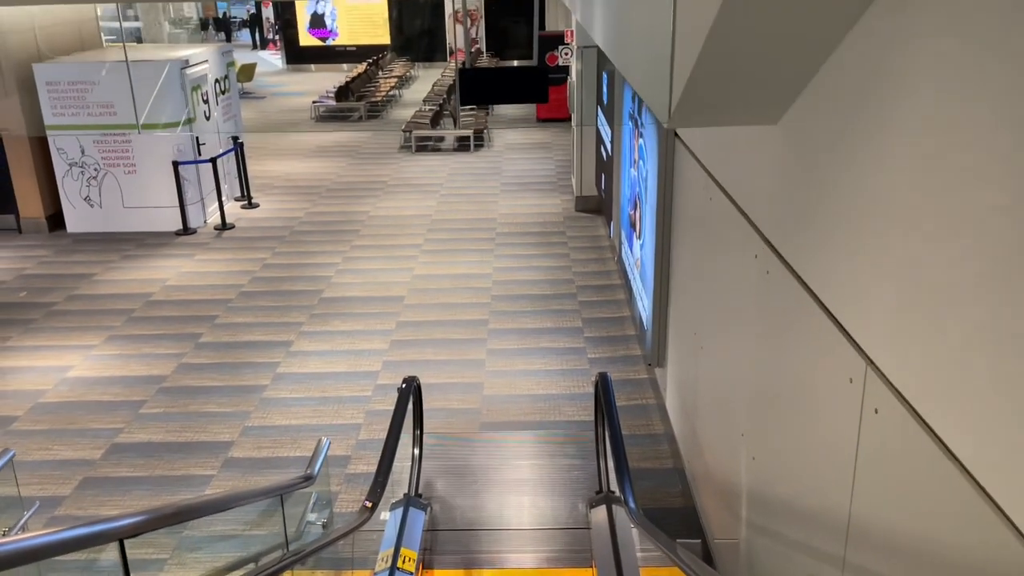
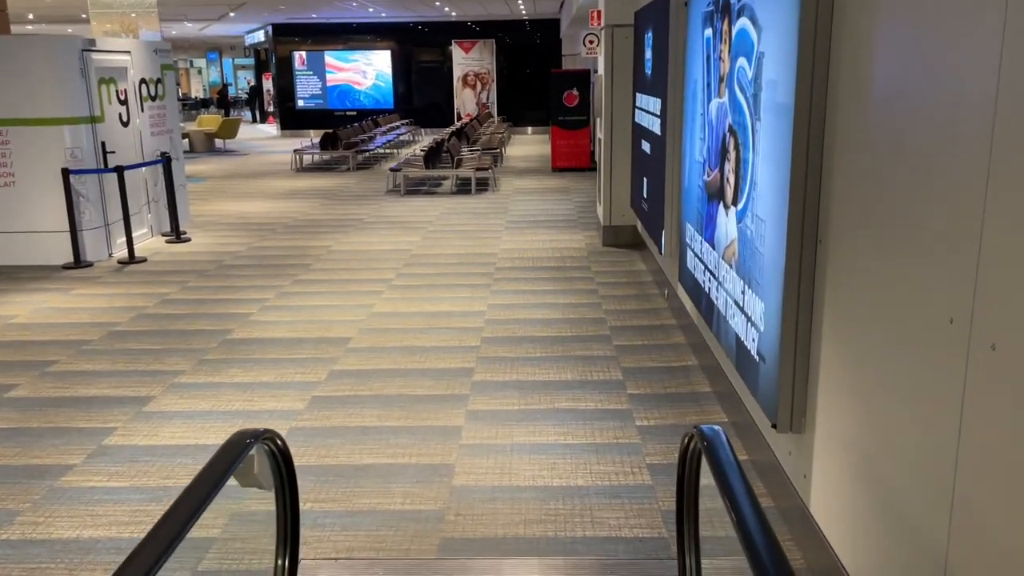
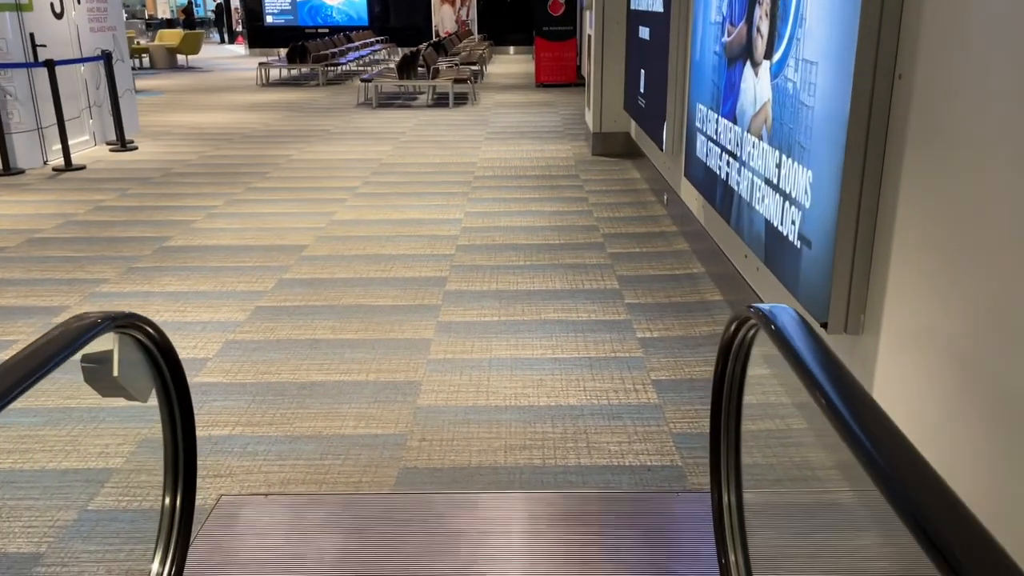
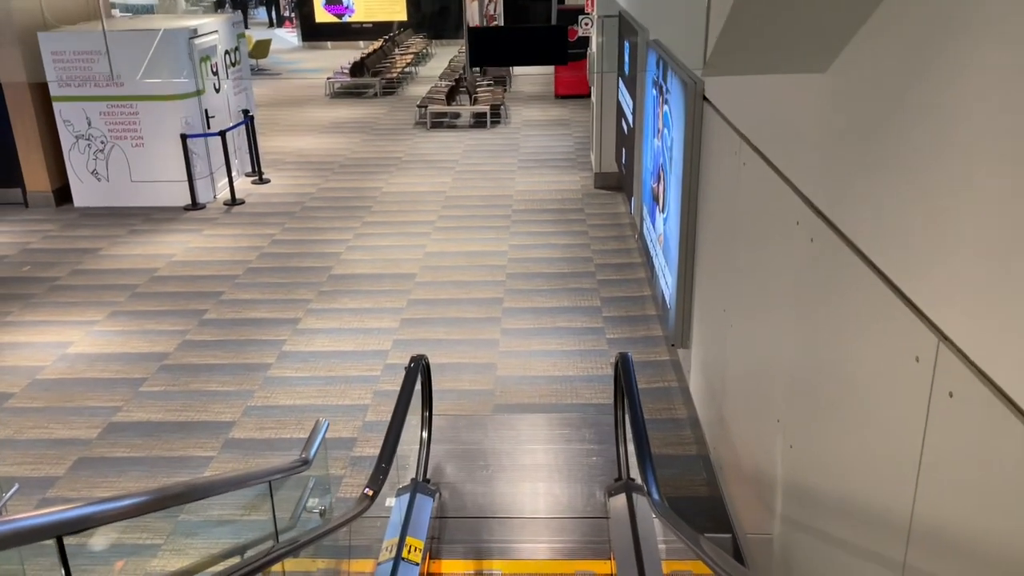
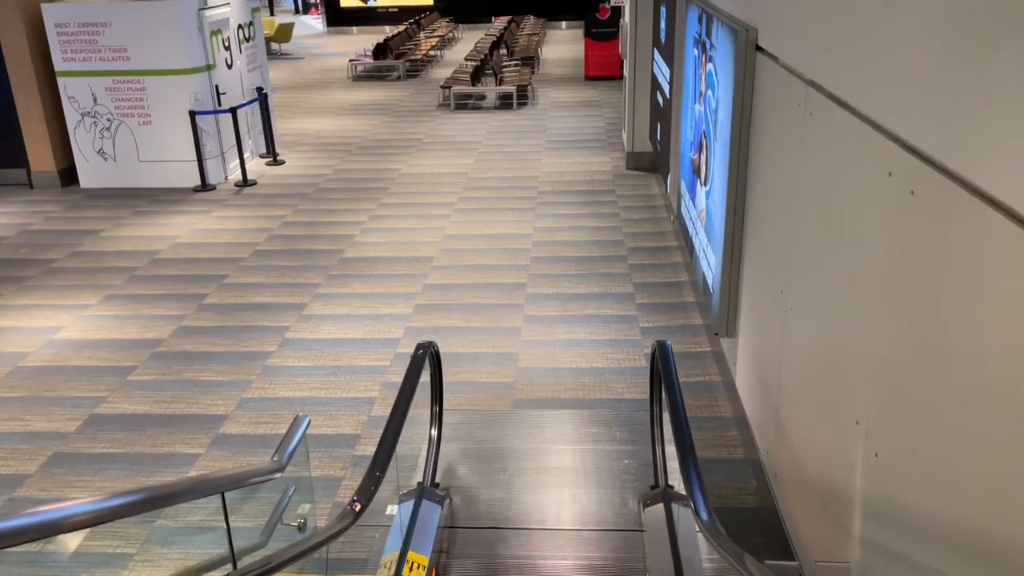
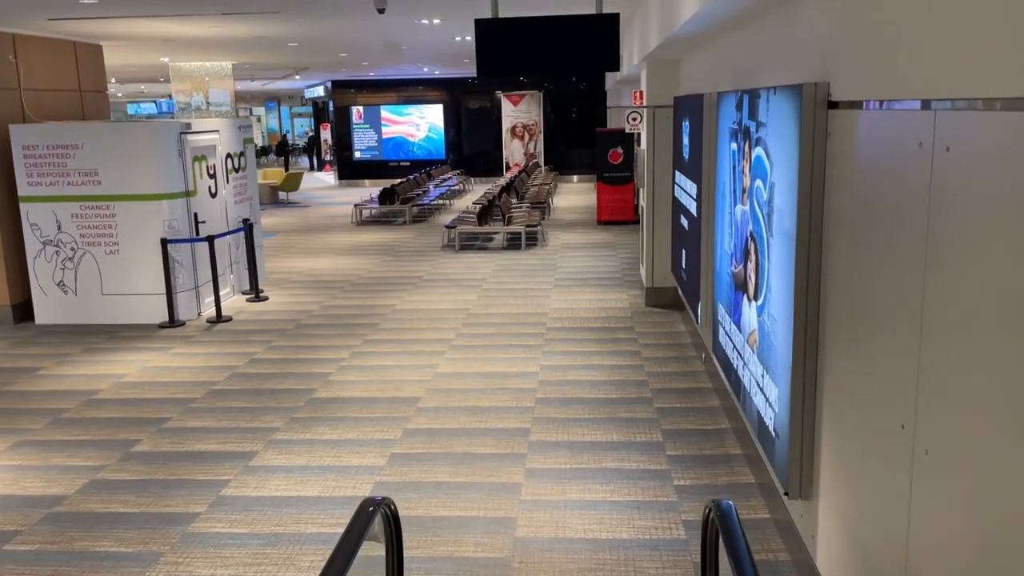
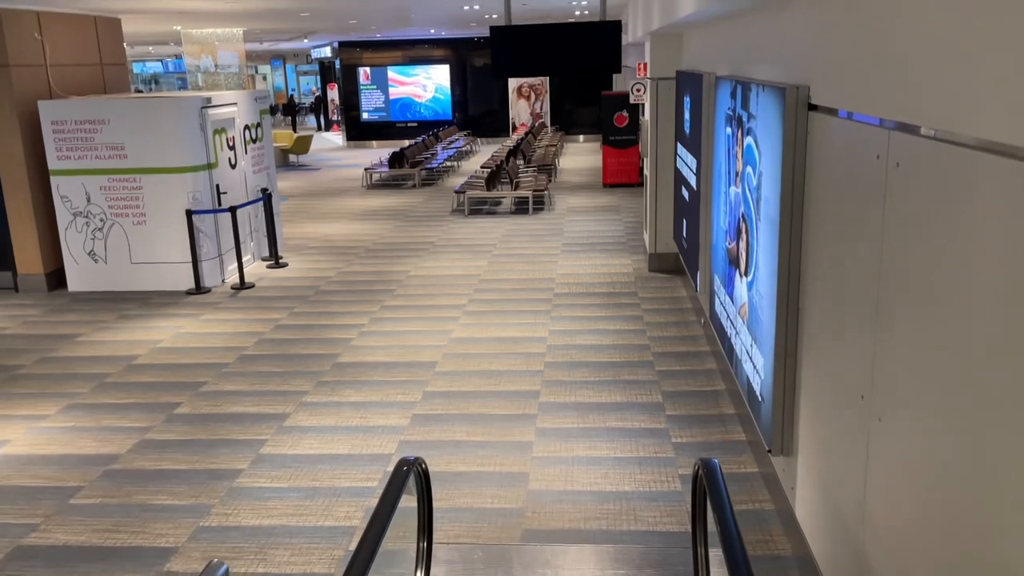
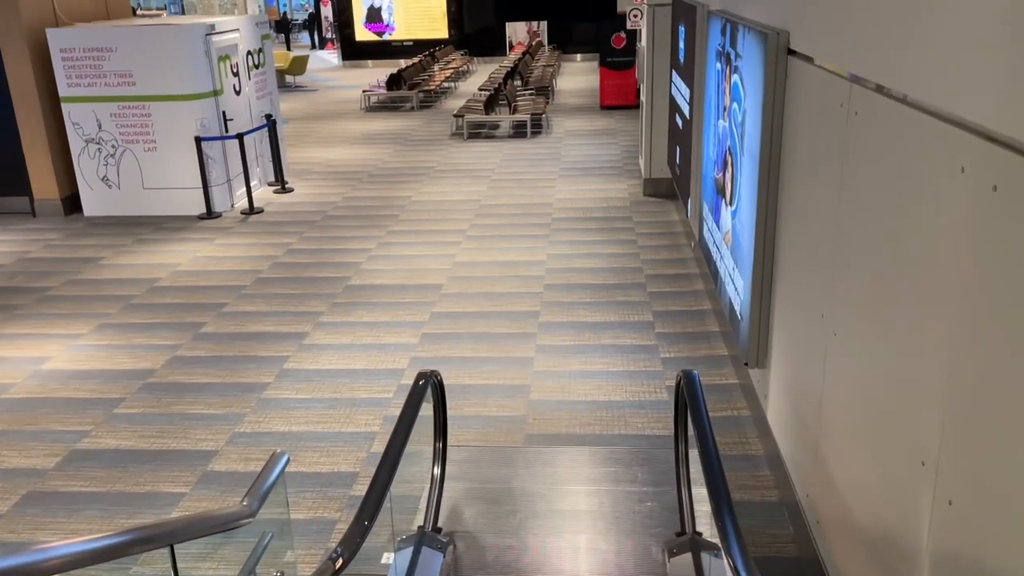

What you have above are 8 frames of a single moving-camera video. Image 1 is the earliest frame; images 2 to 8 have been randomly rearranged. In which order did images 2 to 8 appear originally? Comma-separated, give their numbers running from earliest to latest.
4, 5, 8, 7, 6, 2, 3
